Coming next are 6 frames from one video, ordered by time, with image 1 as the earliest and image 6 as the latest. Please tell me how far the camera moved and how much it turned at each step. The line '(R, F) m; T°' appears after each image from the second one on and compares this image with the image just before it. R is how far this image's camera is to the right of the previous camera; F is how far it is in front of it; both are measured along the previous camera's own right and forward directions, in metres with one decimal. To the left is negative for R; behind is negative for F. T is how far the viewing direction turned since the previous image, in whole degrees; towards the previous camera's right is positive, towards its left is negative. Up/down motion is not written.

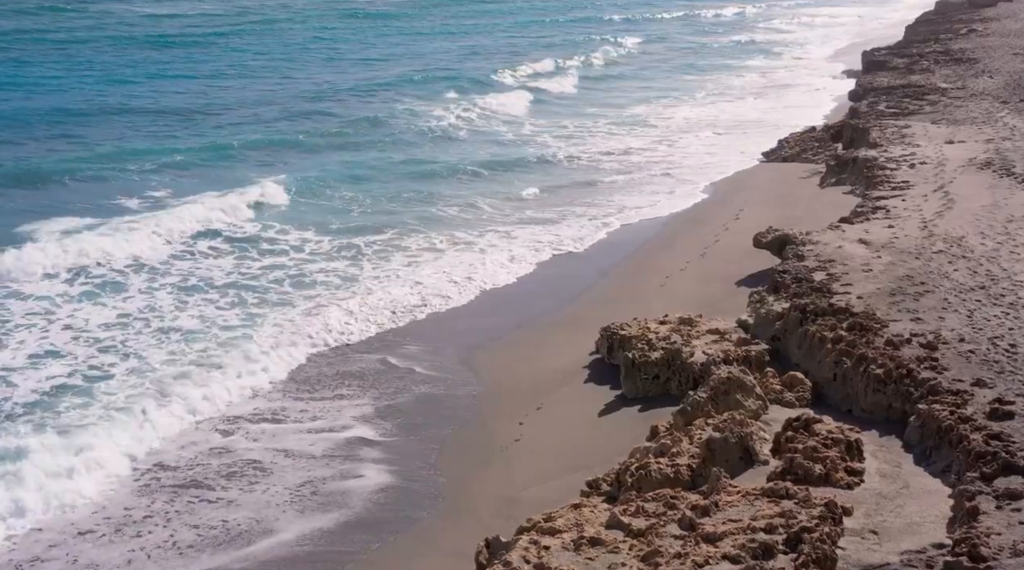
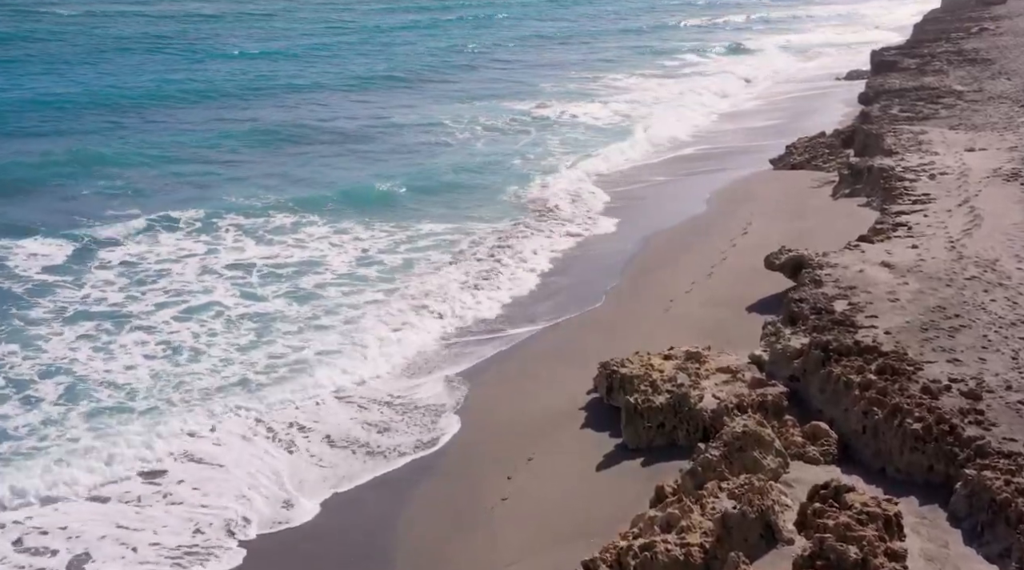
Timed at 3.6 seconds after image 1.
(+0.1, +1.4) m; 0°
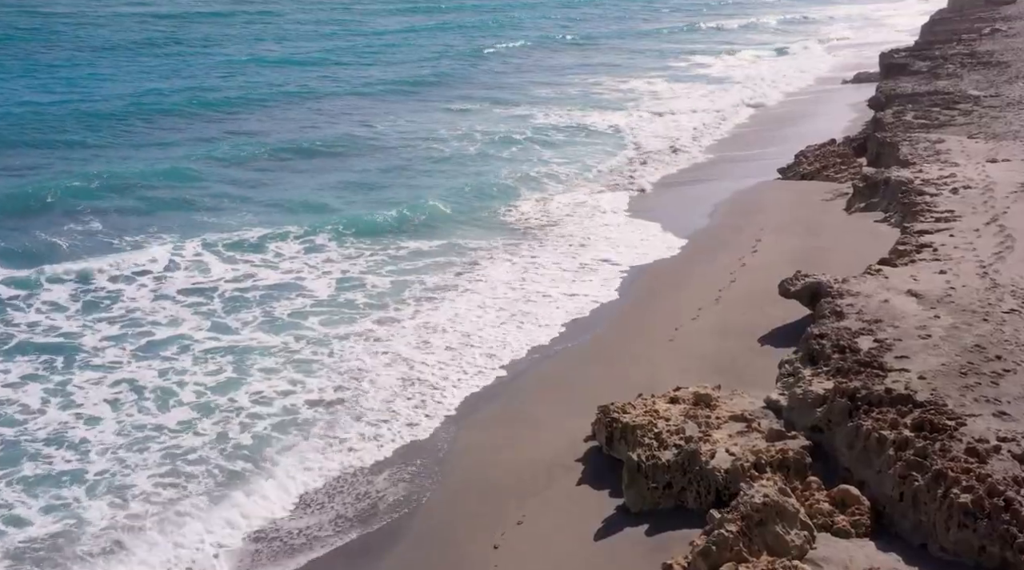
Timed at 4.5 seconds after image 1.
(+0.1, +1.3) m; 0°
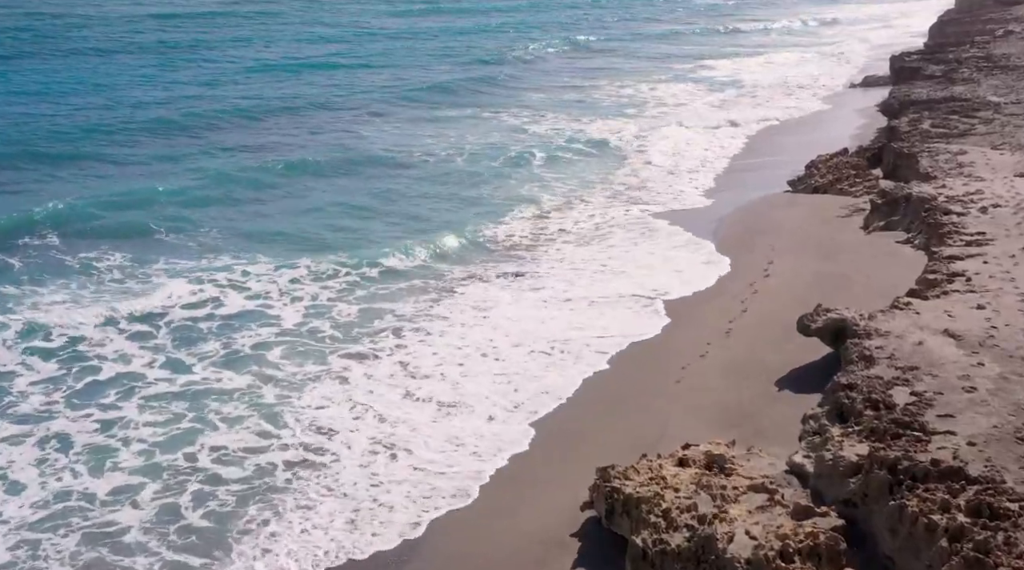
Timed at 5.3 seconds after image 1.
(+0.1, +1.4) m; 0°
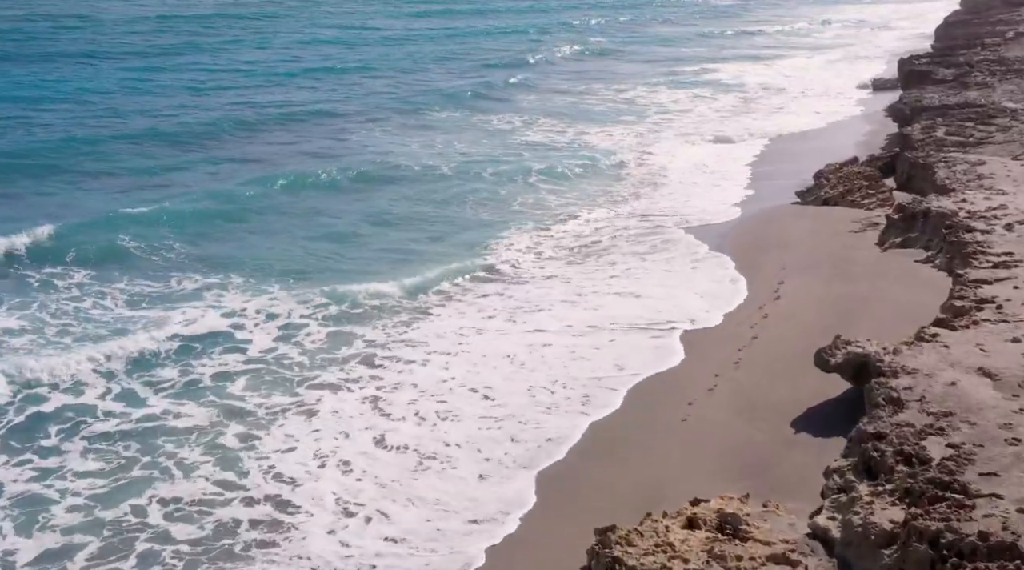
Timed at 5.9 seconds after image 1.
(+0.1, +1.1) m; 0°
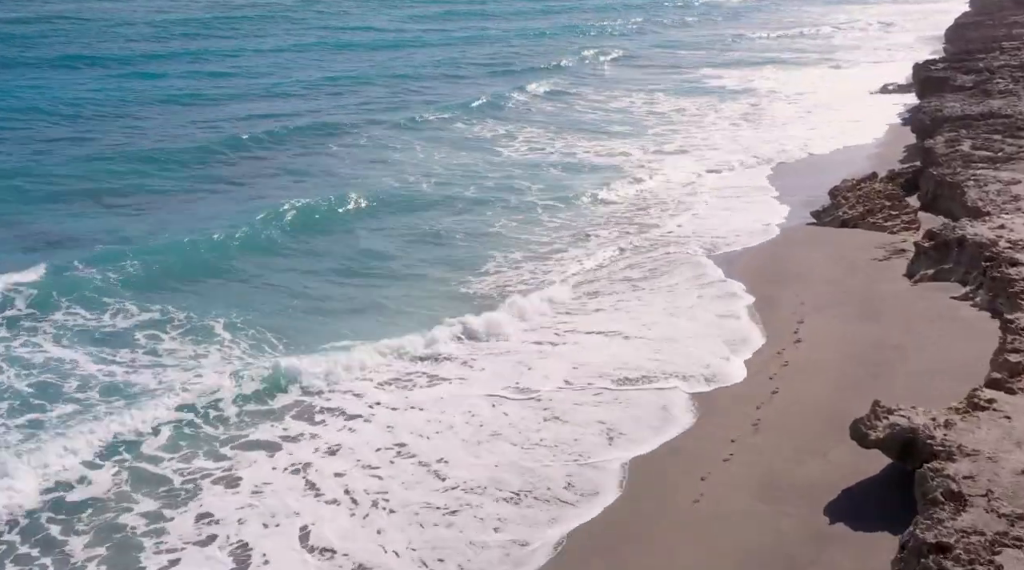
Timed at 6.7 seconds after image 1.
(+0.1, +1.8) m; 0°
